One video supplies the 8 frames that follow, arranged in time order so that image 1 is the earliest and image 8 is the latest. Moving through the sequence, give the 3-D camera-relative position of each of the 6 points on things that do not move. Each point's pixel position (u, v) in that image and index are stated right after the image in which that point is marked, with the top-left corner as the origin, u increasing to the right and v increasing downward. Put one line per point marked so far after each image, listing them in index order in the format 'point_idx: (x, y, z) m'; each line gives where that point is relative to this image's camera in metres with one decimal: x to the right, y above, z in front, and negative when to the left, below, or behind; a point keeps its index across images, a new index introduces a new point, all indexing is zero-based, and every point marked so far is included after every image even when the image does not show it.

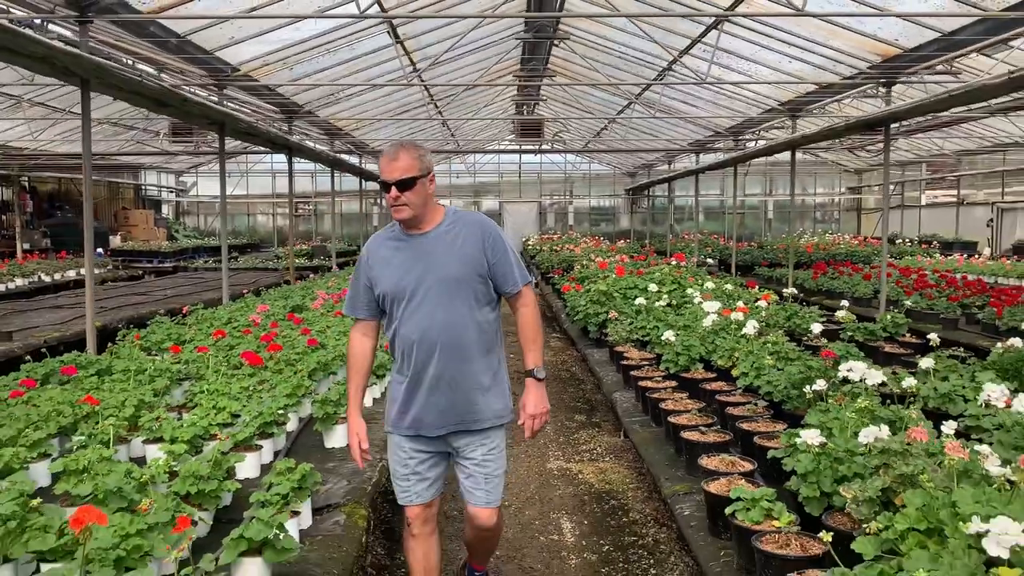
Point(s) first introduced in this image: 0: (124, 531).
0: (-1.0, -0.6, +2.2) m
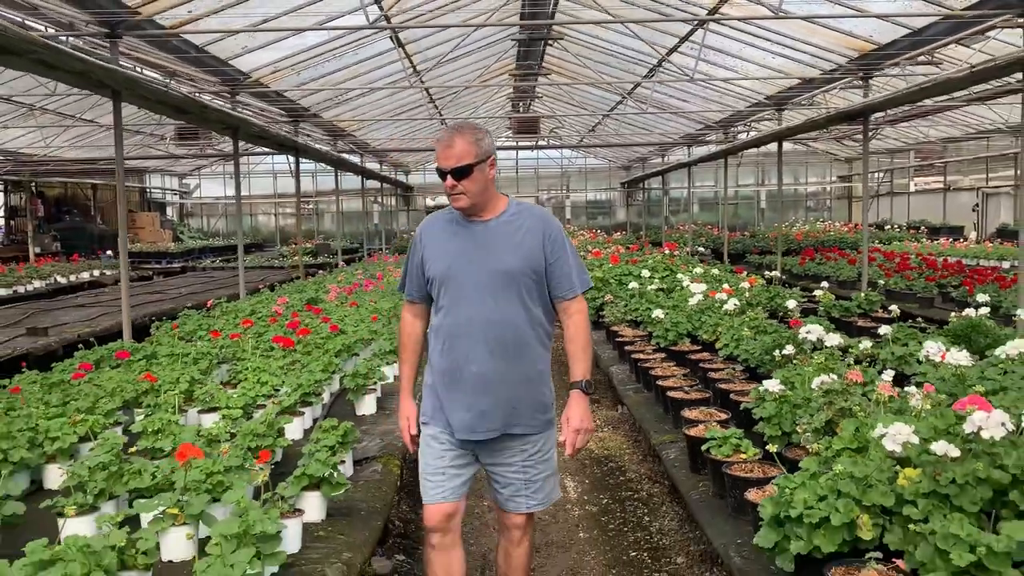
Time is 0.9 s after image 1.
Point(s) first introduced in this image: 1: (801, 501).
0: (-0.9, -0.6, +2.8) m
1: (+0.7, -0.5, +2.2) m
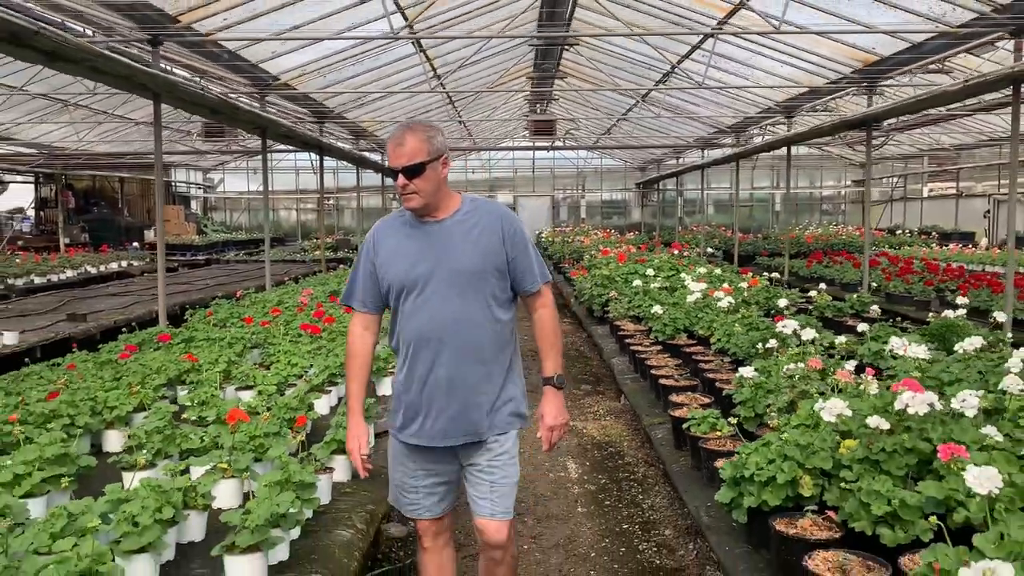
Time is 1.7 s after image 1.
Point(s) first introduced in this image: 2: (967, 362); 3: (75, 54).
0: (-0.9, -0.5, +3.2) m
1: (+0.7, -0.5, +2.6) m
2: (+2.0, -0.3, +3.9) m
3: (-2.7, +1.5, +5.6) m
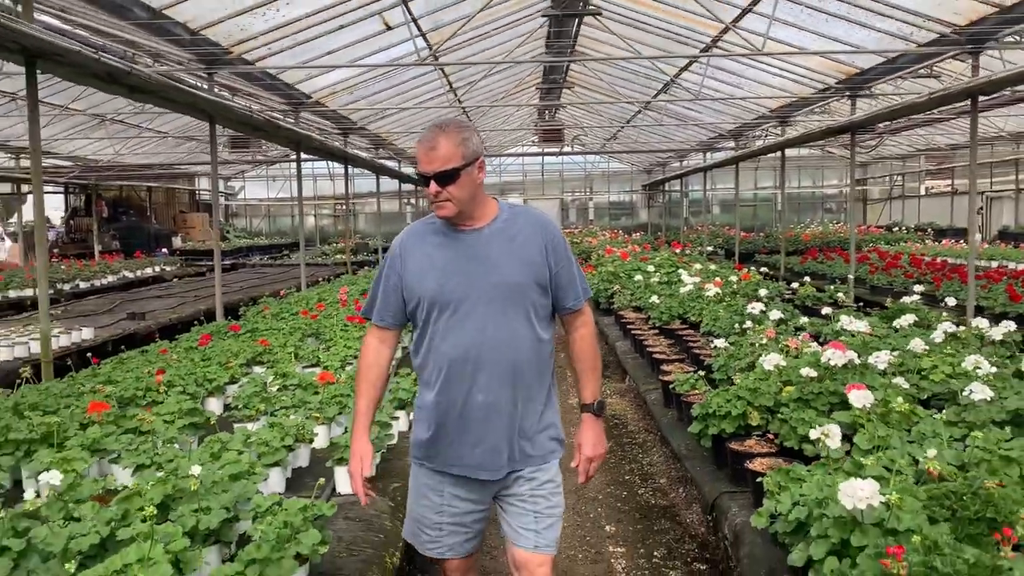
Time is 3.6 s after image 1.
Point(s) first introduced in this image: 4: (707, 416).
0: (-0.8, -0.5, +4.1) m
1: (+0.8, -0.5, +3.5) m
2: (+2.1, -0.2, +4.8) m
3: (-2.6, +1.5, +6.5) m
4: (+0.8, -0.5, +3.6) m
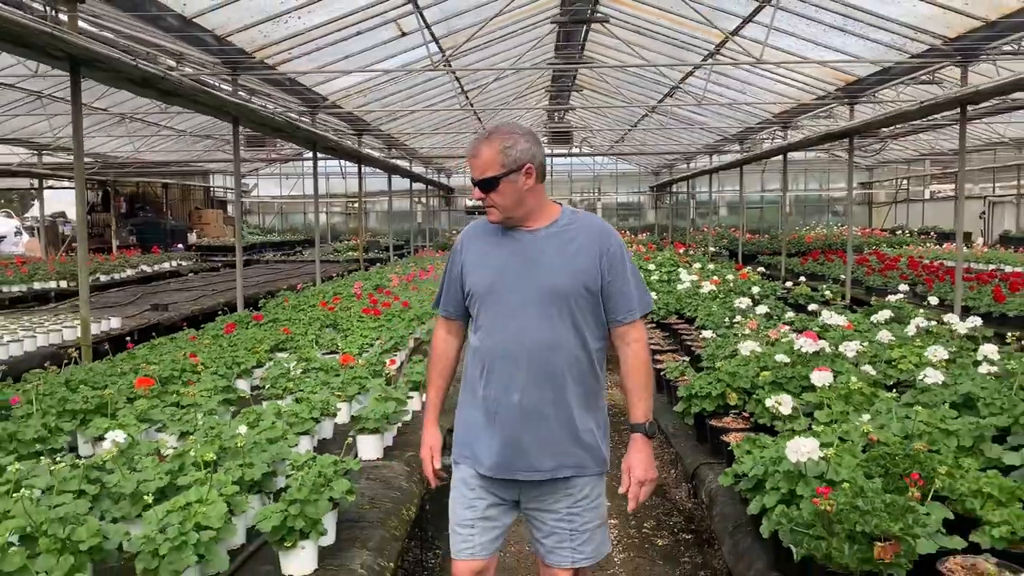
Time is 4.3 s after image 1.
0: (-0.8, -0.5, +4.5) m
1: (+0.8, -0.4, +3.9) m
2: (+2.2, -0.2, +5.2) m
3: (-2.6, +1.5, +7.0) m
4: (+0.8, -0.5, +4.0) m
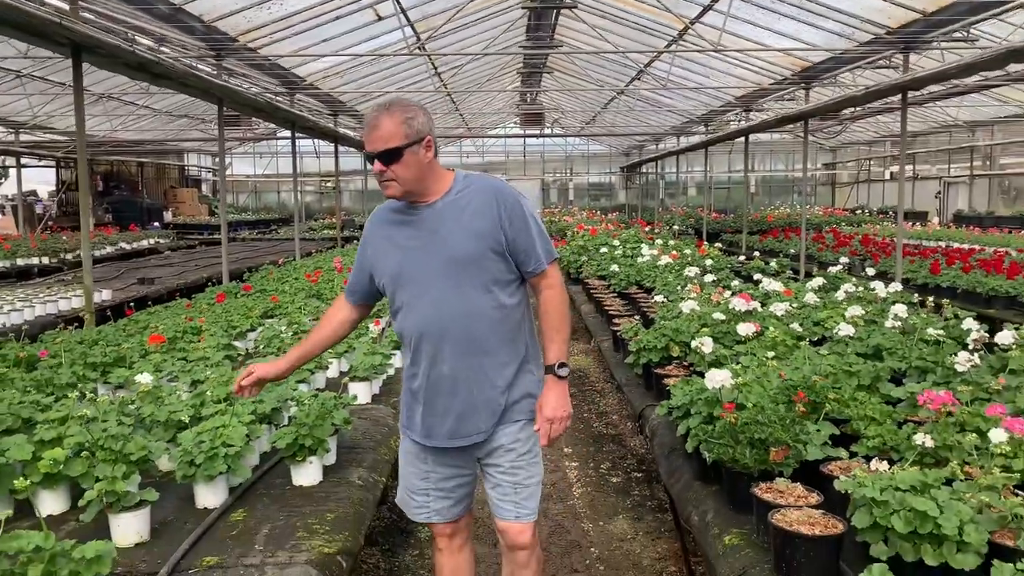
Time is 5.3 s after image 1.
0: (-1.0, -0.3, +5.1) m
1: (+0.7, -0.3, +4.5) m
2: (+2.0, 0.0, +5.8) m
3: (-2.8, +1.8, +7.4) m
4: (+0.7, -0.3, +4.5) m
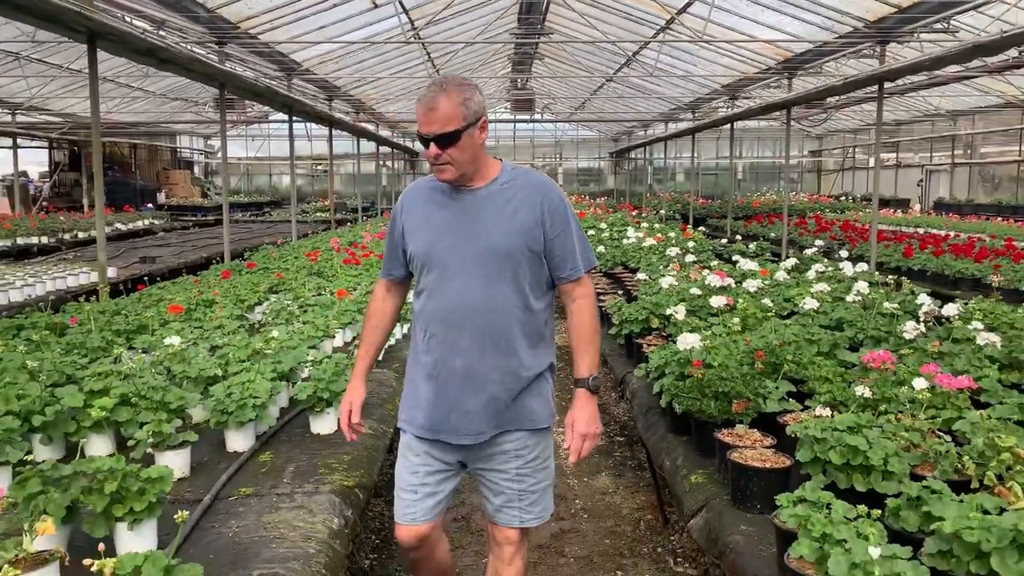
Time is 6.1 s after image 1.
0: (-1.0, -0.1, +5.4) m
1: (+0.6, -0.1, +4.9) m
2: (+1.9, +0.1, +6.2) m
3: (-2.9, +2.0, +7.7) m
4: (+0.6, -0.2, +4.9) m
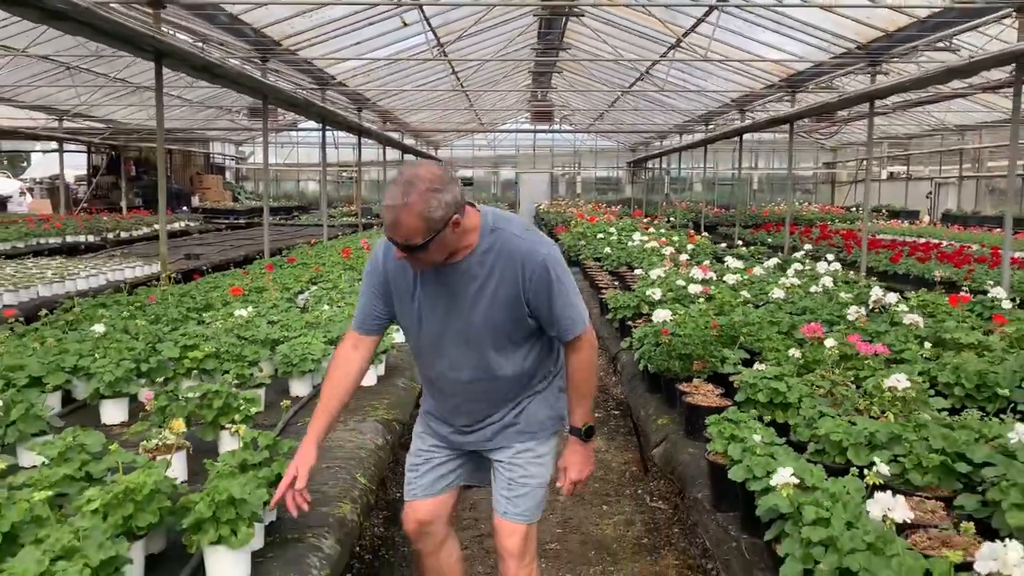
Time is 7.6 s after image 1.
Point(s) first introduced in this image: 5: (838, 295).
0: (-0.9, -0.1, +6.2) m
1: (+0.7, -0.1, +5.7) m
2: (+2.0, +0.1, +6.9) m
3: (-2.7, +2.1, +8.6) m
4: (+0.7, -0.1, +5.7) m
5: (+2.0, 0.0, +5.4) m
